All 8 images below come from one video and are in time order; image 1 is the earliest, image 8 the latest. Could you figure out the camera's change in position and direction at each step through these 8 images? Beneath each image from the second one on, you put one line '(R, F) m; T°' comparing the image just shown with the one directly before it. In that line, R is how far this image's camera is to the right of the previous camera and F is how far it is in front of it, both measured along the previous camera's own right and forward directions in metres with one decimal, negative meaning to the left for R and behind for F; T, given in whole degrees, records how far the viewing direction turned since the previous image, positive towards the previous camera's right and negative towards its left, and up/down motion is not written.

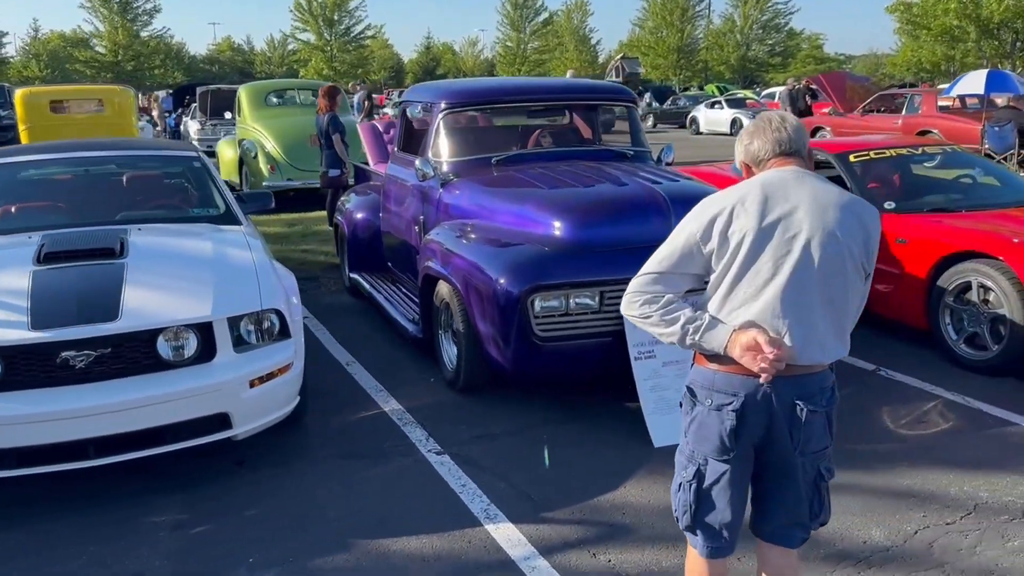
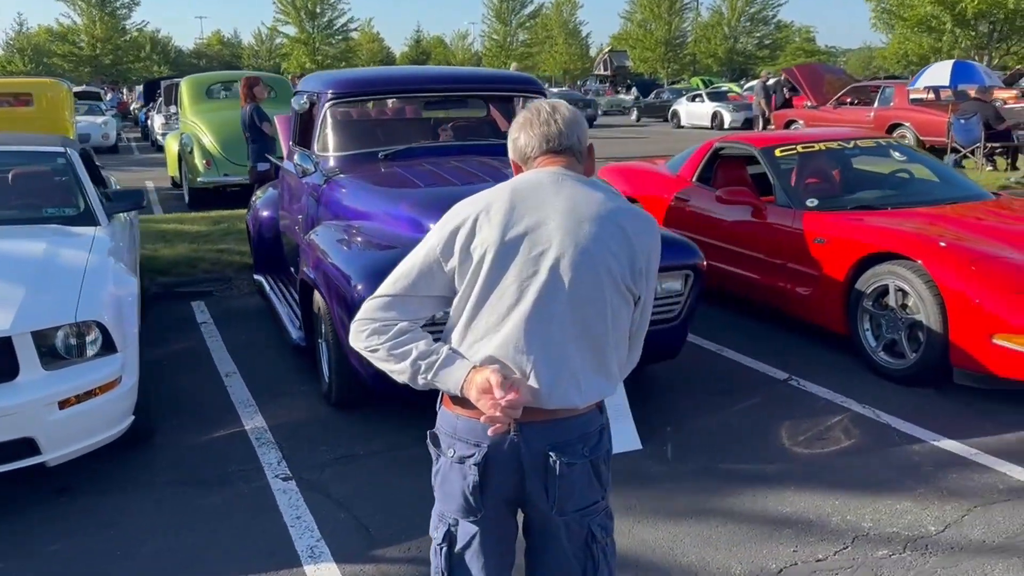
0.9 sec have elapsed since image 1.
(+0.7, +0.4) m; 0°
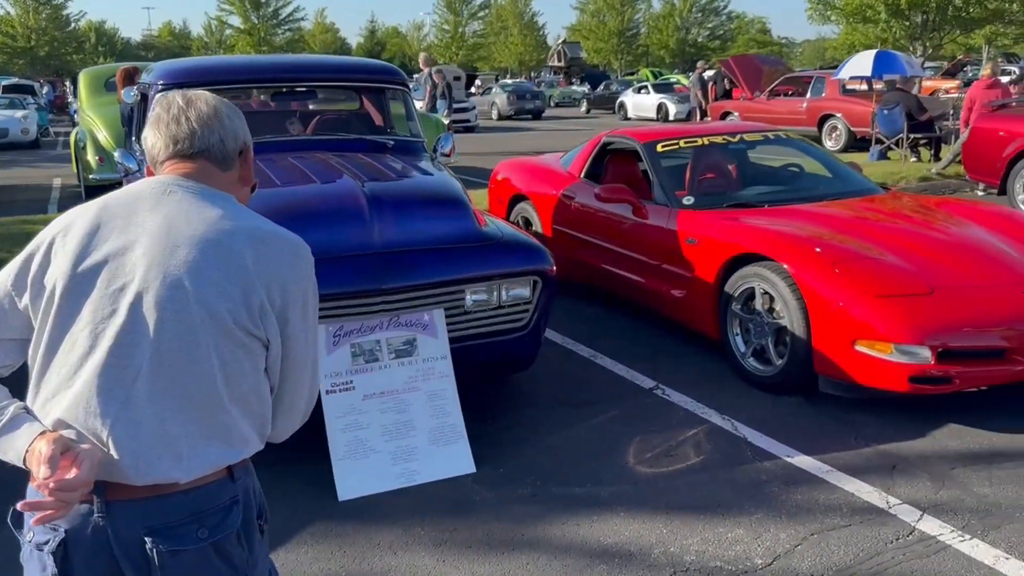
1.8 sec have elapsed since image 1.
(+0.7, +0.3) m; +2°
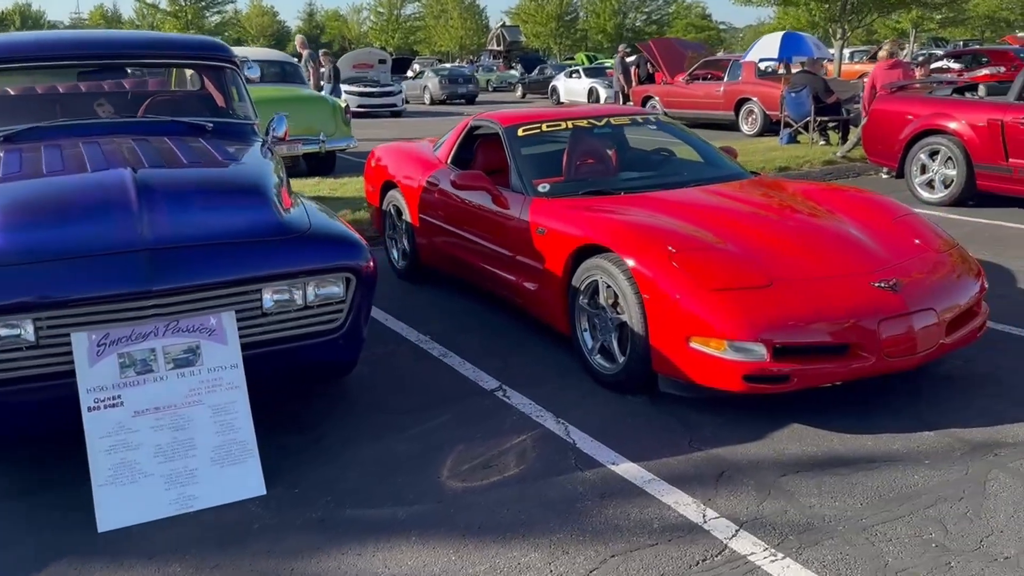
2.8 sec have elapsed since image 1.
(+0.7, +0.4) m; +3°
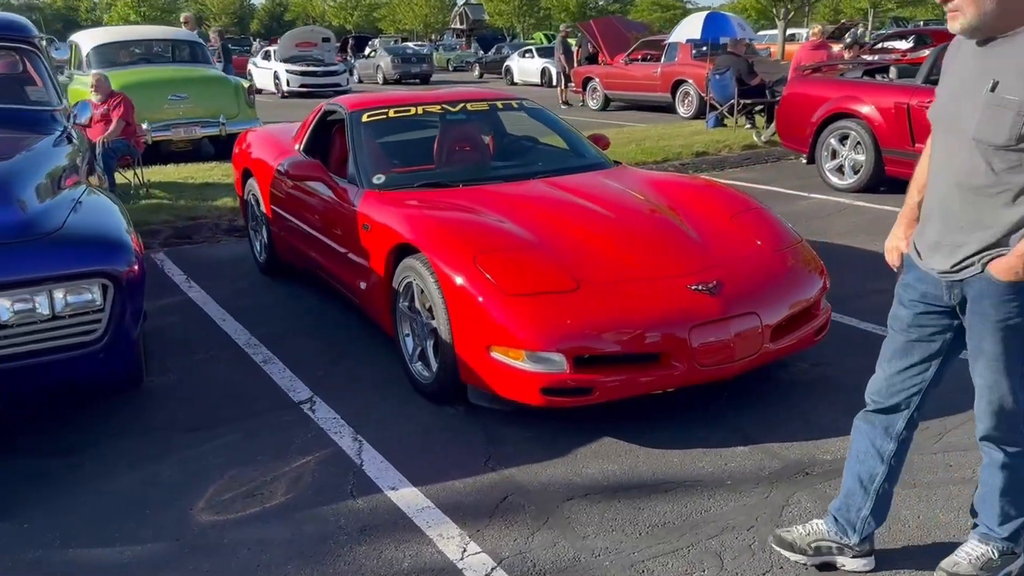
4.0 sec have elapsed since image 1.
(+0.8, +0.3) m; +2°
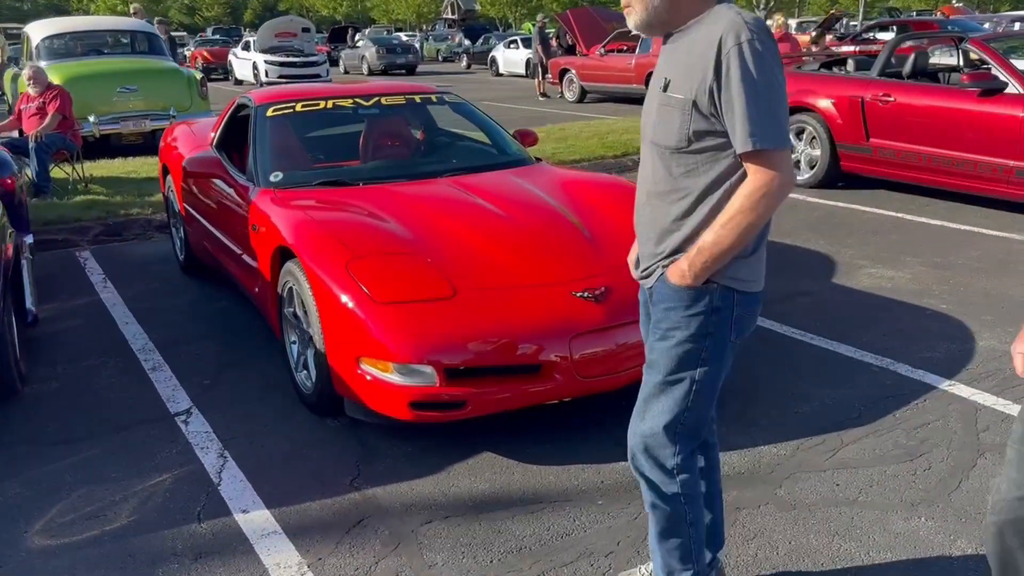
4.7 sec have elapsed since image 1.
(+0.5, +0.2) m; 0°
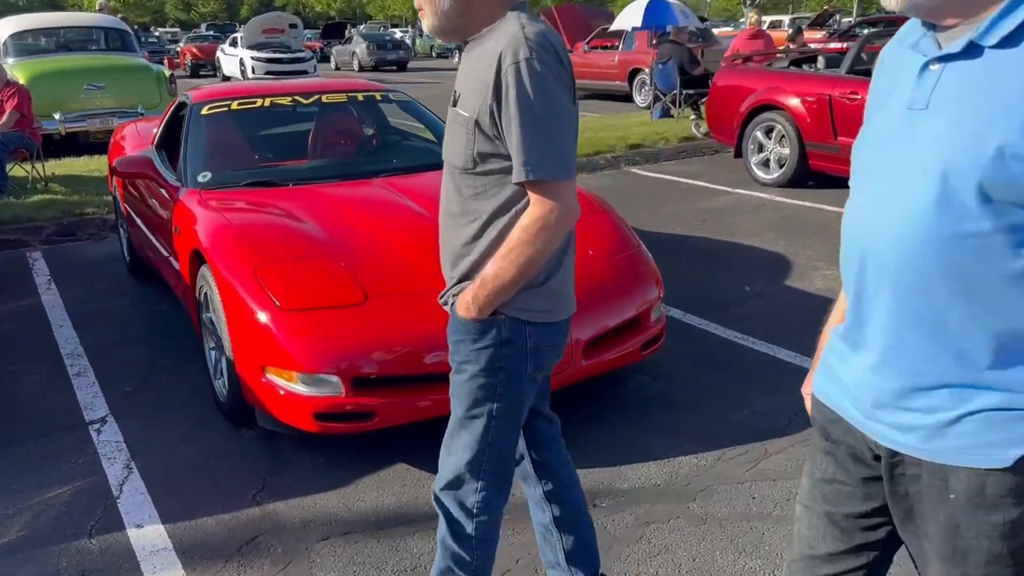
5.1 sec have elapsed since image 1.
(+0.3, +0.1) m; 0°
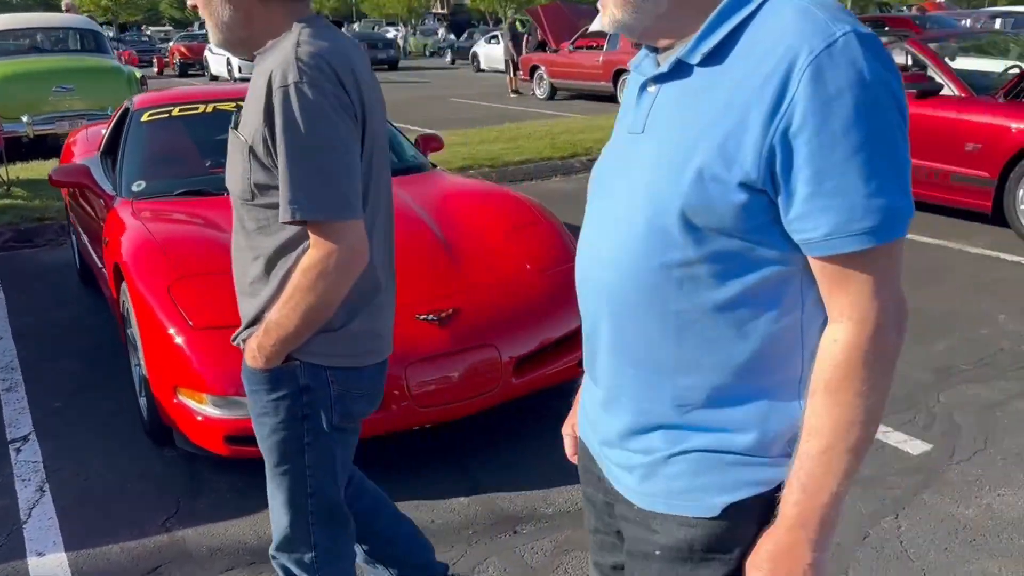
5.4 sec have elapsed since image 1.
(+0.3, +0.1) m; 0°
